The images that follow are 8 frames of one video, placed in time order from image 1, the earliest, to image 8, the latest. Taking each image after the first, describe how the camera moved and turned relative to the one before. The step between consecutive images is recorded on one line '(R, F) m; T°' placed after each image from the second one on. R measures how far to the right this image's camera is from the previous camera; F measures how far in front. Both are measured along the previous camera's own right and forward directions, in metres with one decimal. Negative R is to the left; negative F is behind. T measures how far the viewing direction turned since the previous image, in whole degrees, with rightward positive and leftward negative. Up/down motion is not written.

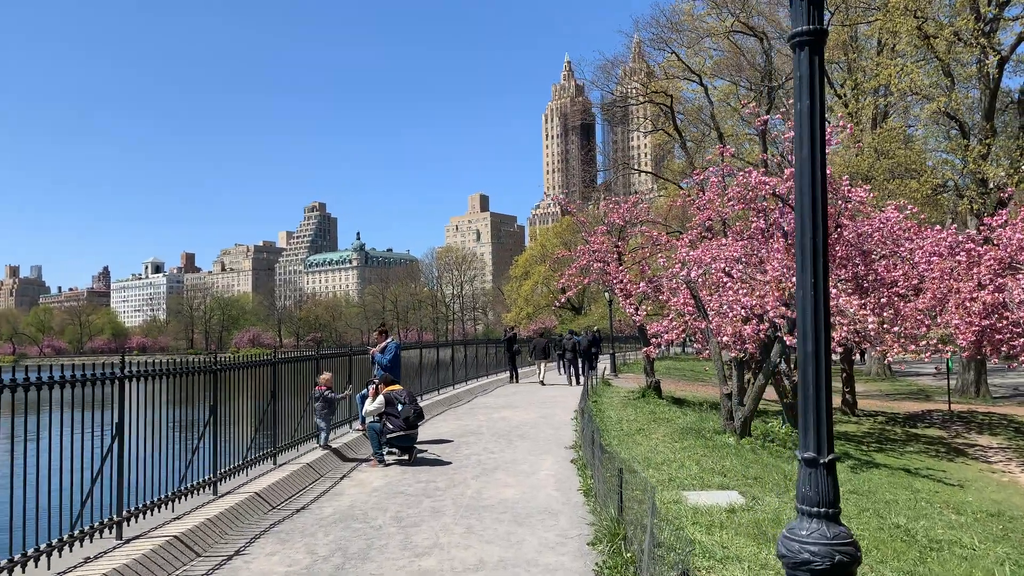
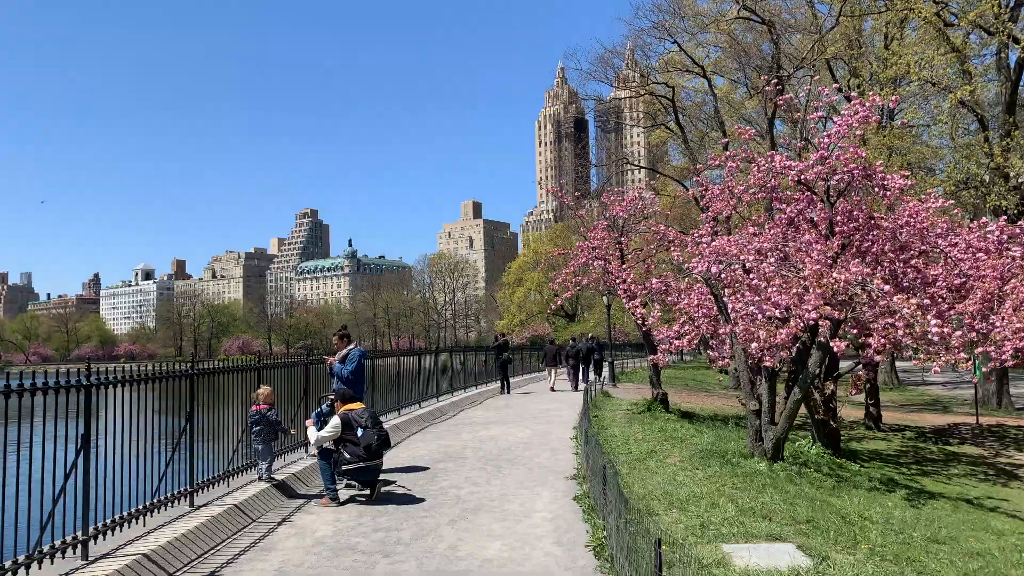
(+0.1, +2.0) m; +1°
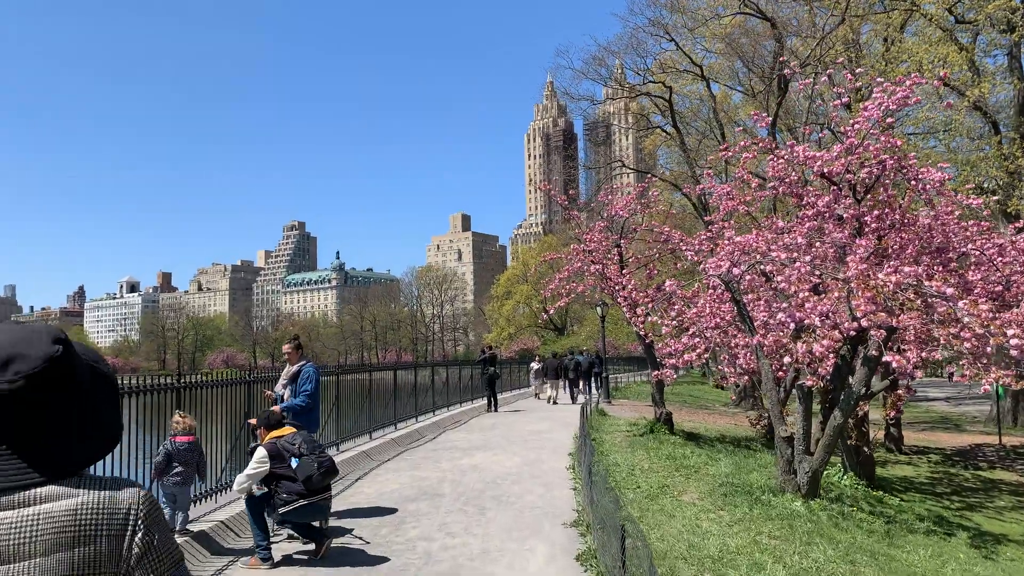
(0.0, +1.8) m; +1°
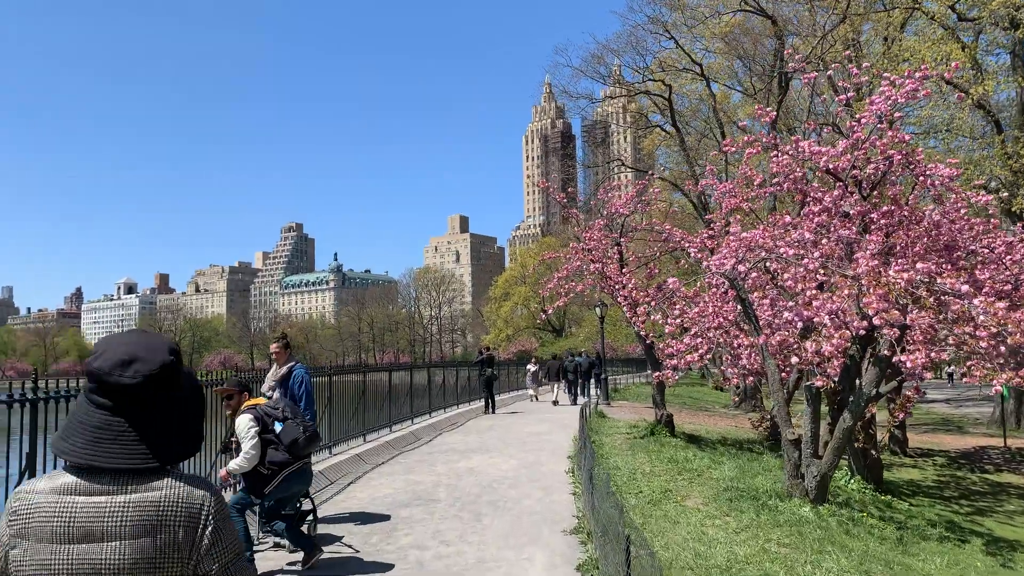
(0.0, +0.3) m; 0°
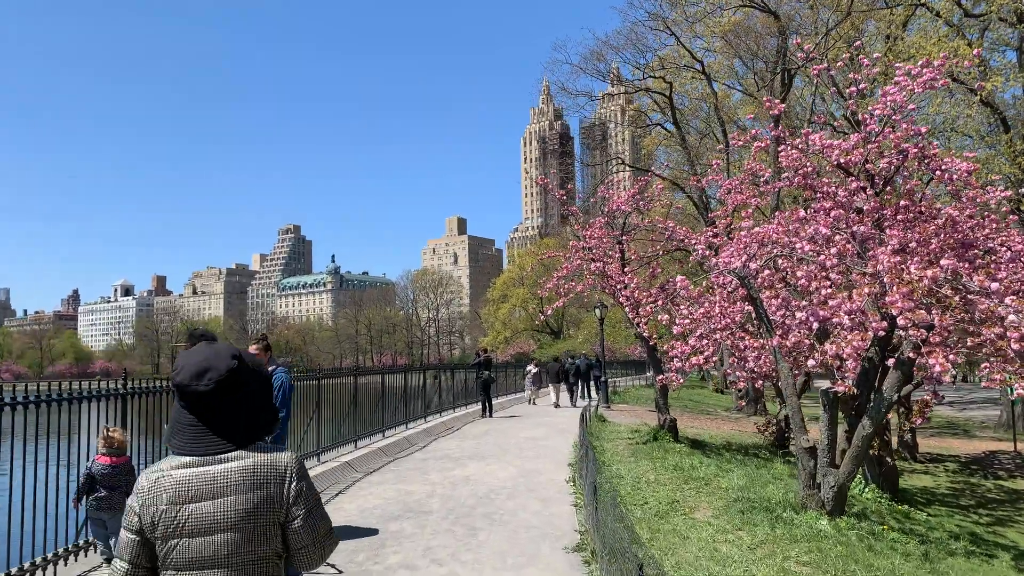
(0.0, +0.5) m; 0°
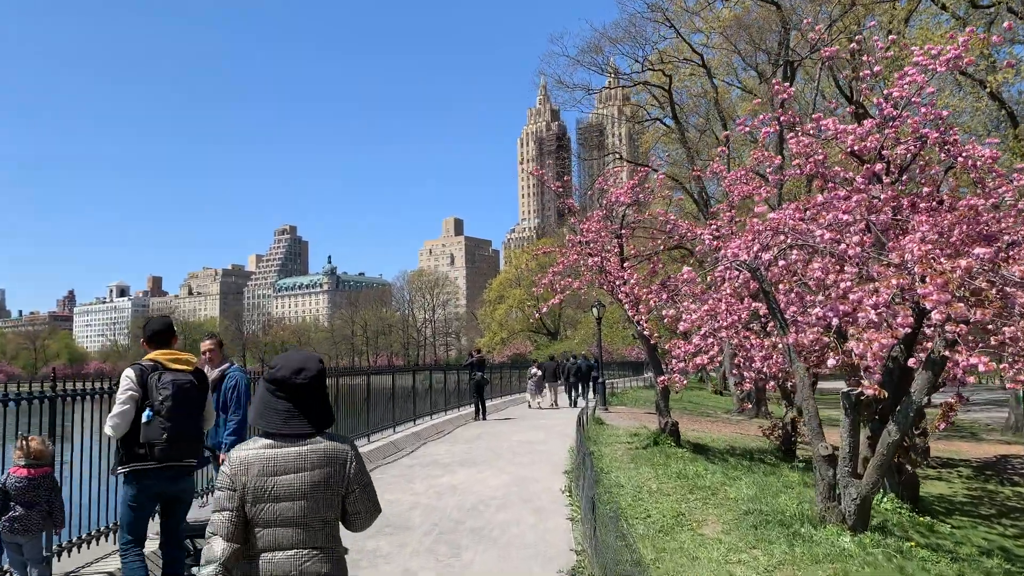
(+0.1, +0.8) m; 0°
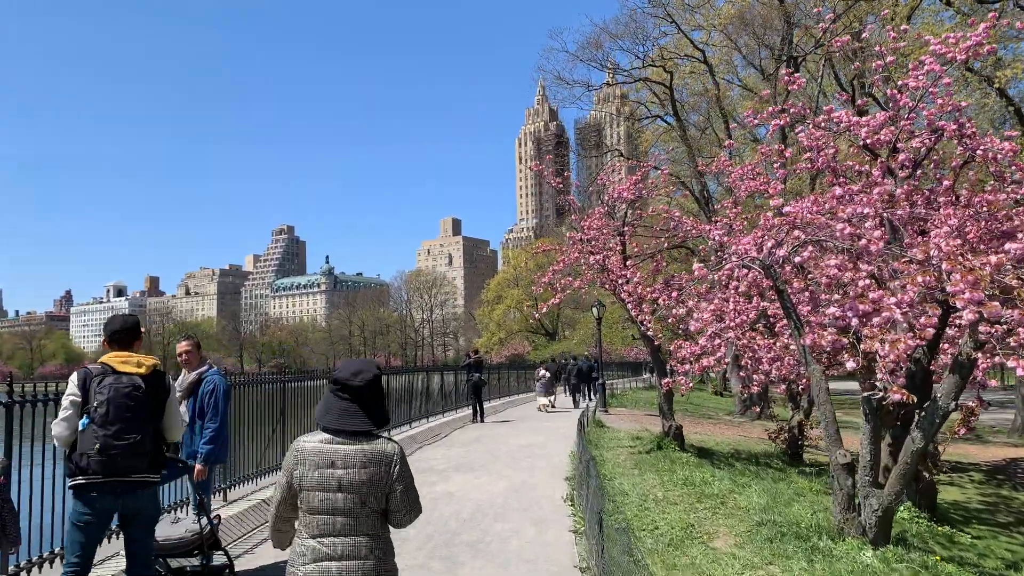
(0.0, +0.5) m; 0°
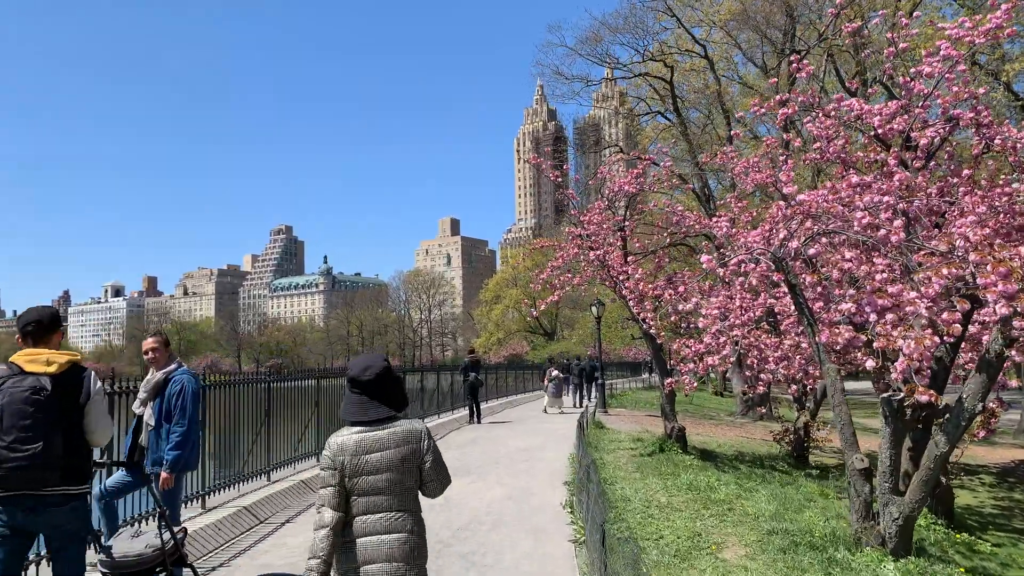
(0.0, +0.5) m; 0°
